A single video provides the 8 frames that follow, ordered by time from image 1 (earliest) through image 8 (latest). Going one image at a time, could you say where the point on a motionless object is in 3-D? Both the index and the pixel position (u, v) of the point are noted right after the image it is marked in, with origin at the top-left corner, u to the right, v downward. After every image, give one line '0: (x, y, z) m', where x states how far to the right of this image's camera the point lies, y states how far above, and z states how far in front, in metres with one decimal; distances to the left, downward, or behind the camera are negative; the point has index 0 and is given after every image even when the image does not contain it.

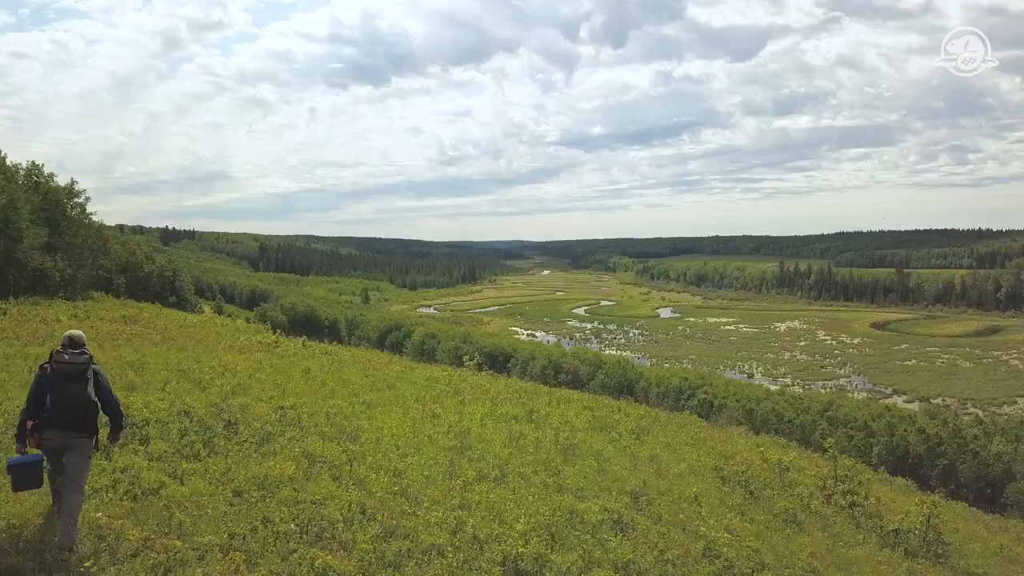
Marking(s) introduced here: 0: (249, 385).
0: (-6.8, -2.8, +16.9) m
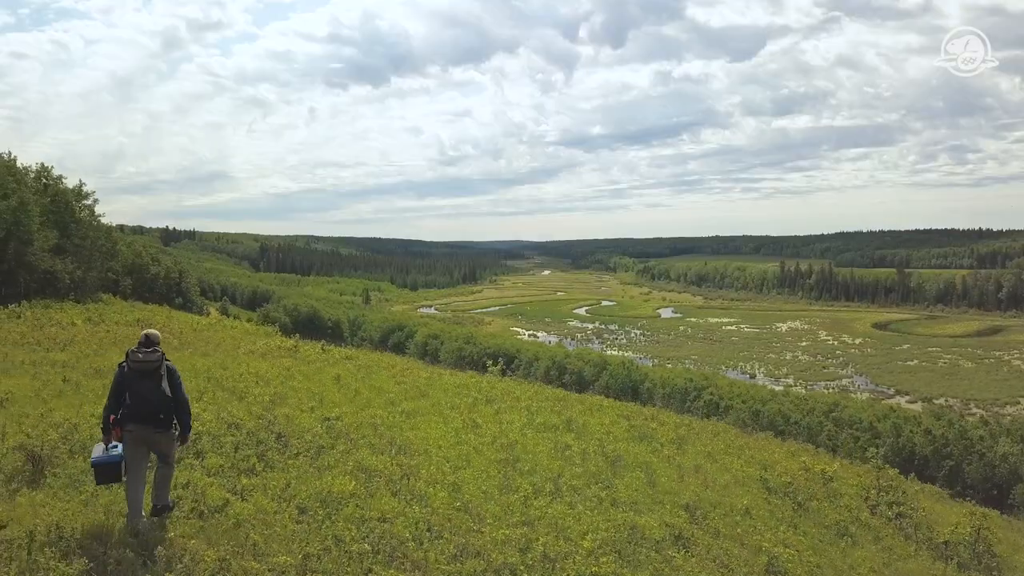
0: (-5.8, -3.0, +16.8) m
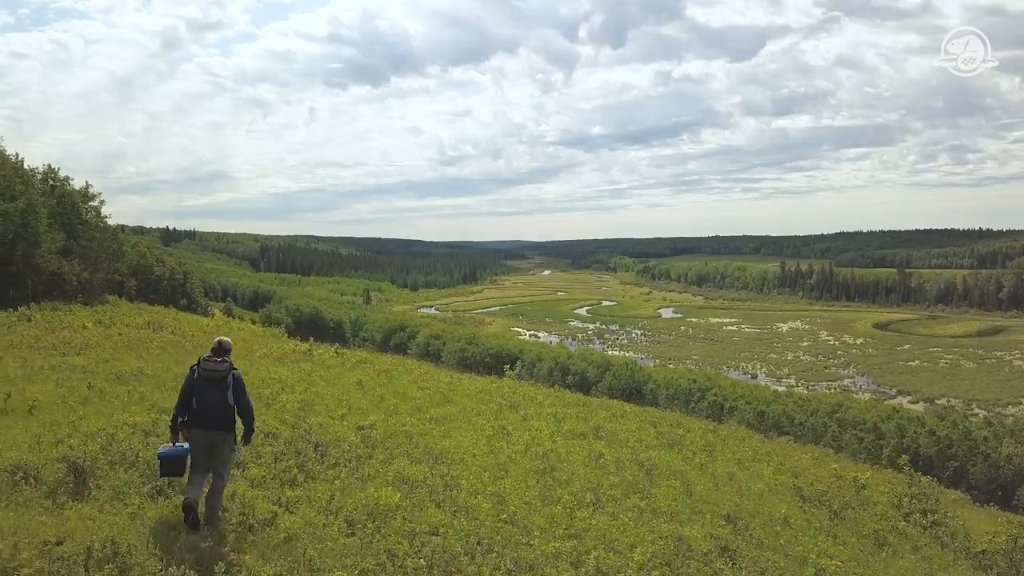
0: (-5.1, -3.2, +16.7) m
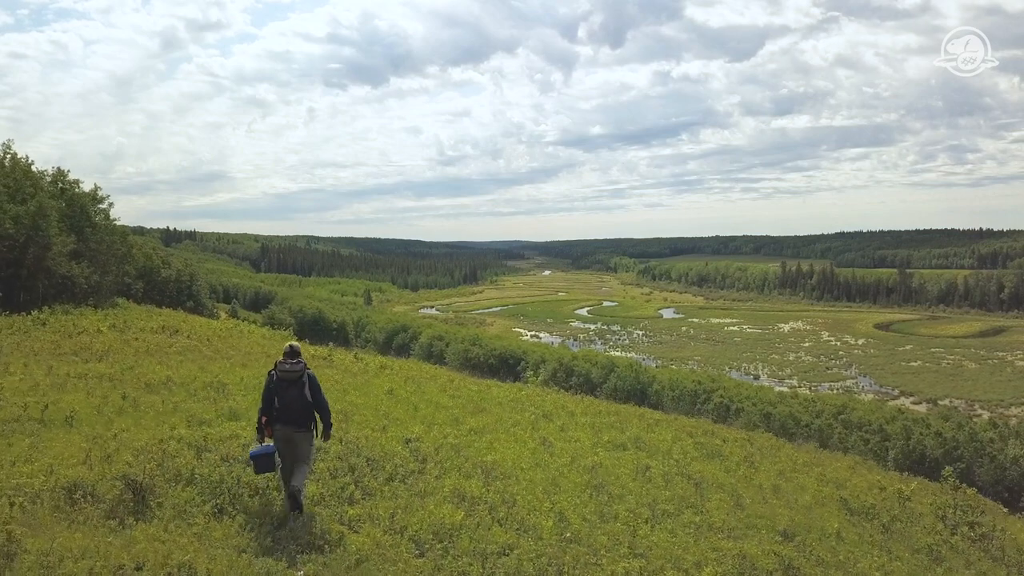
0: (-4.1, -3.4, +16.6) m
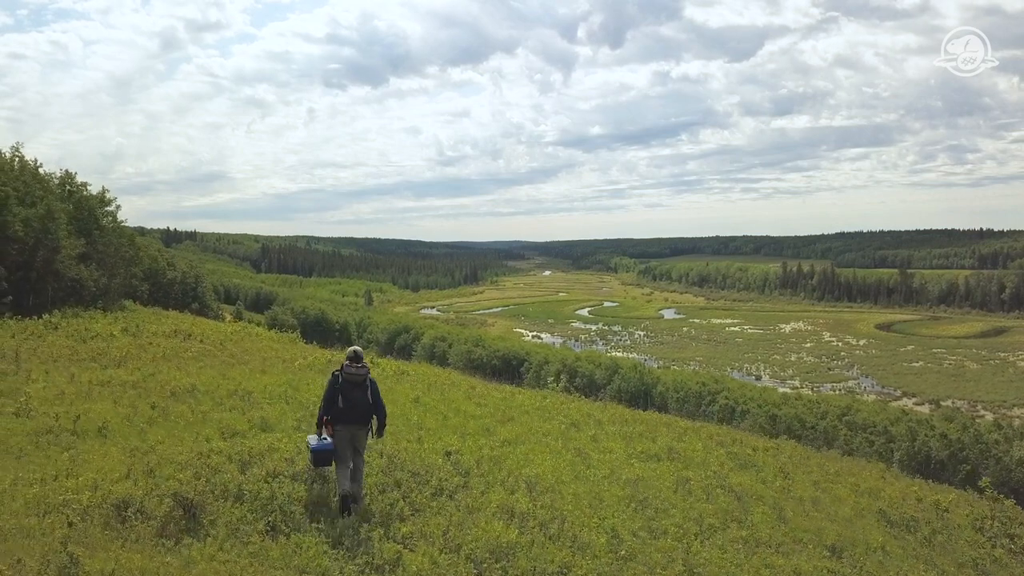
0: (-3.3, -3.7, +16.5) m
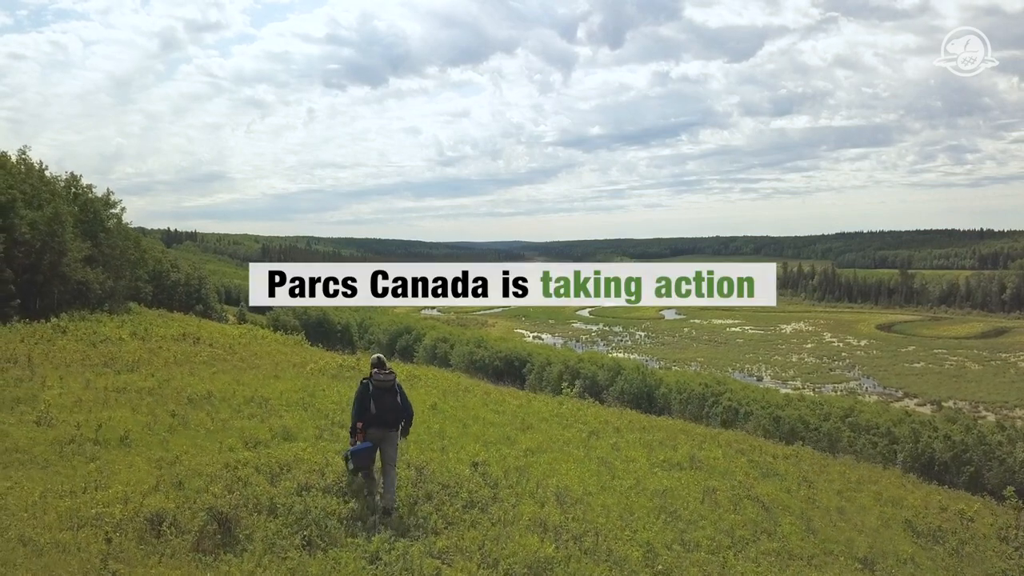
0: (-2.7, -3.9, +16.4) m
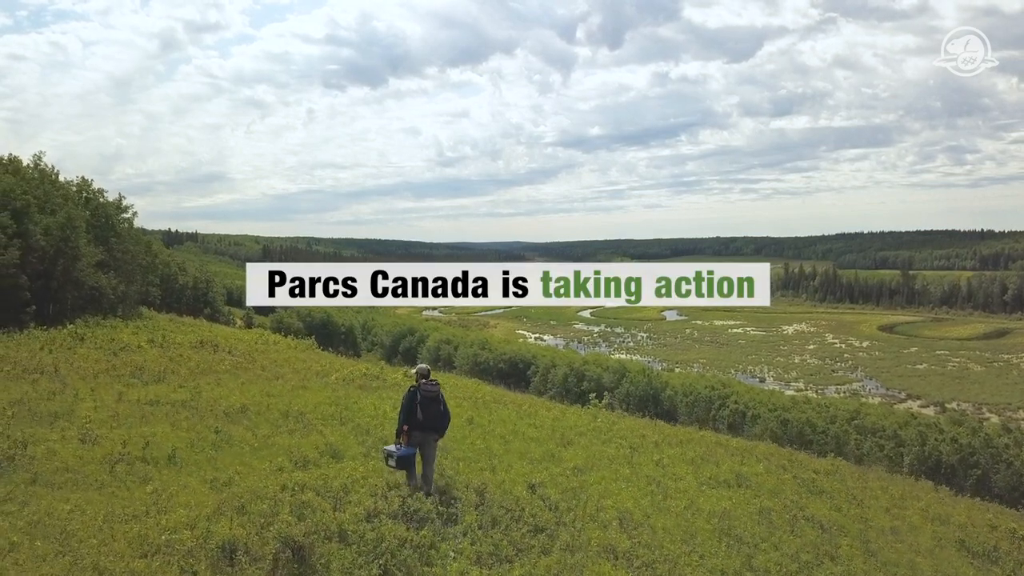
0: (-1.6, -4.3, +16.4) m
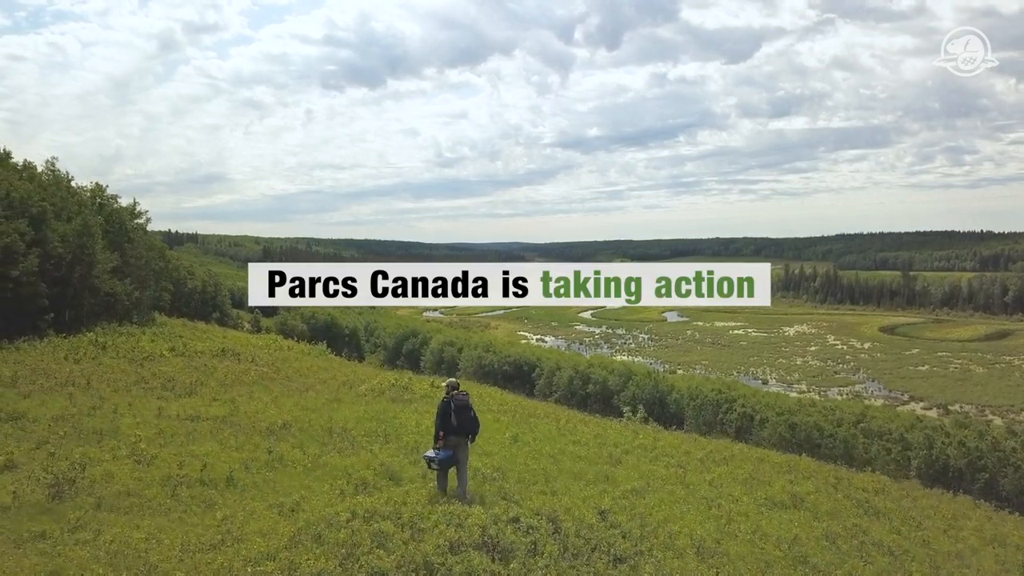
0: (-0.2, -4.8, +16.4) m
